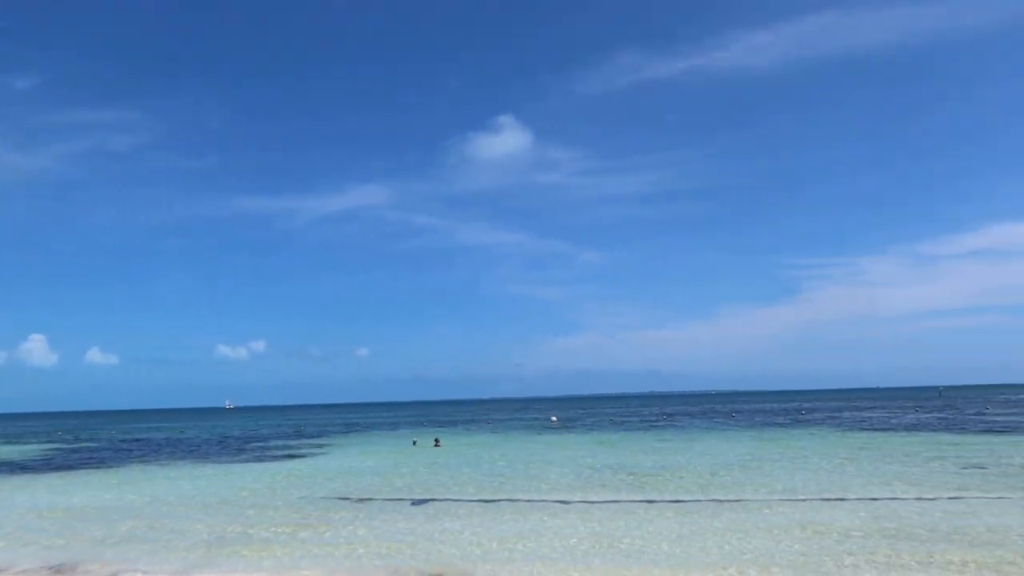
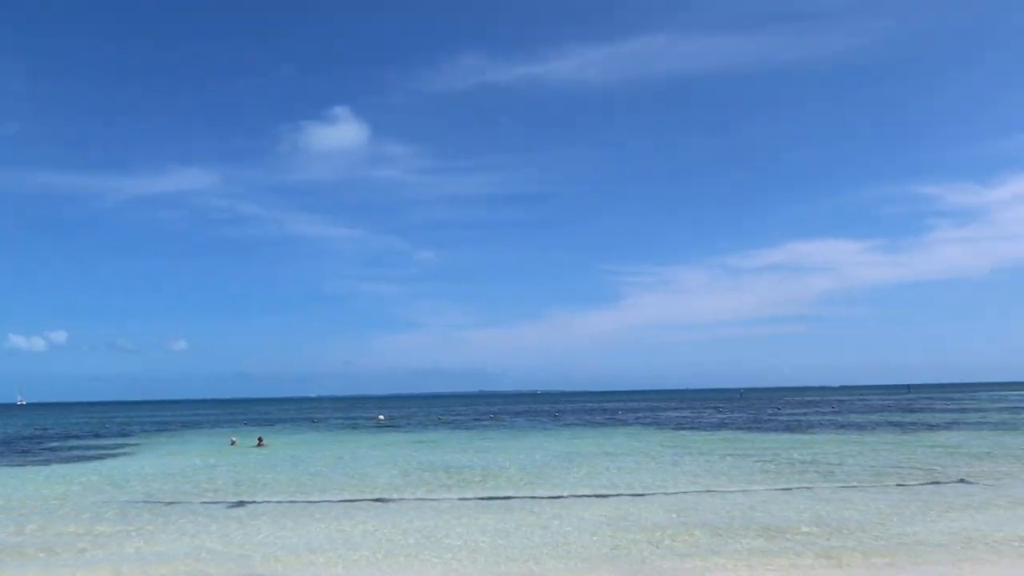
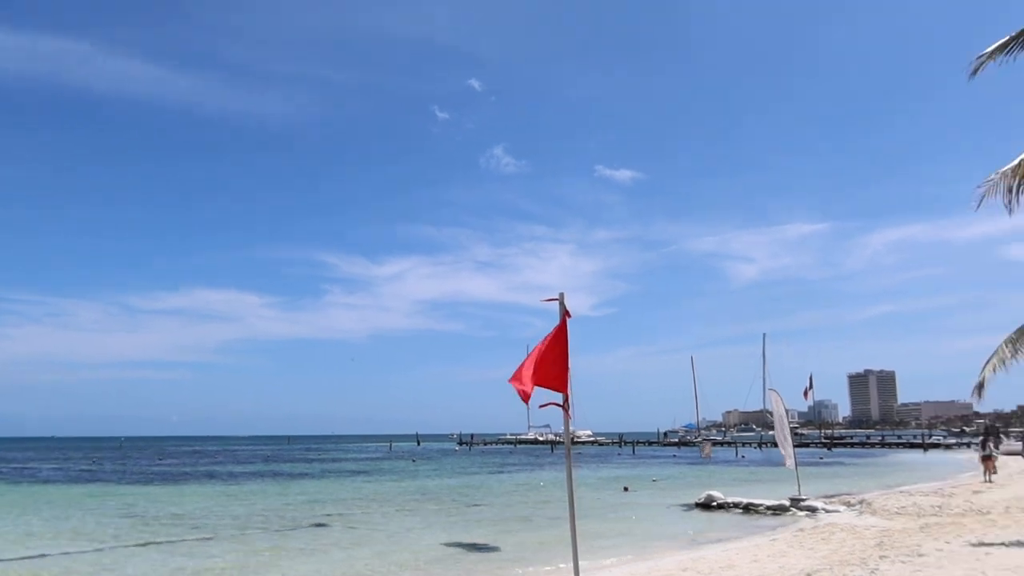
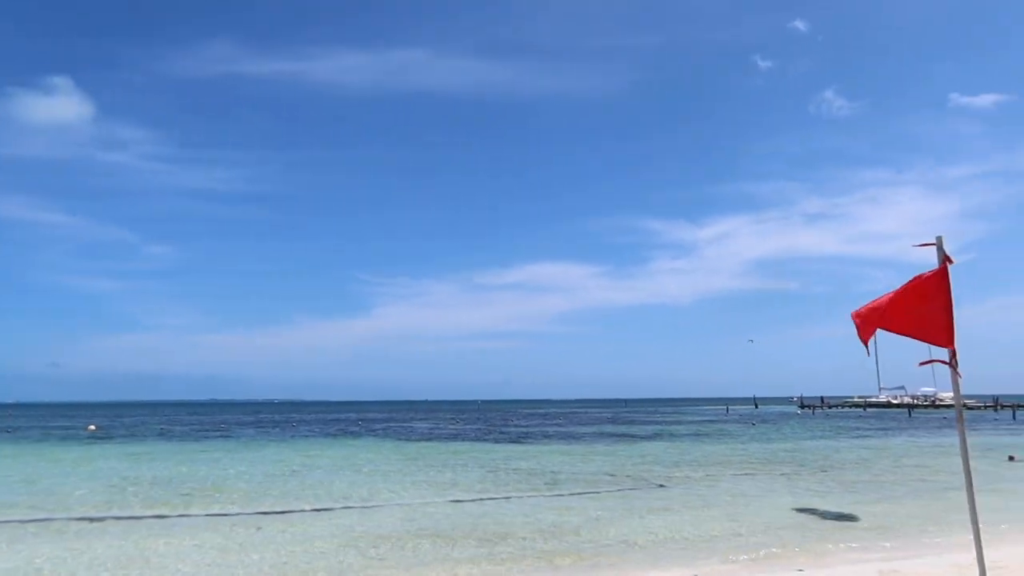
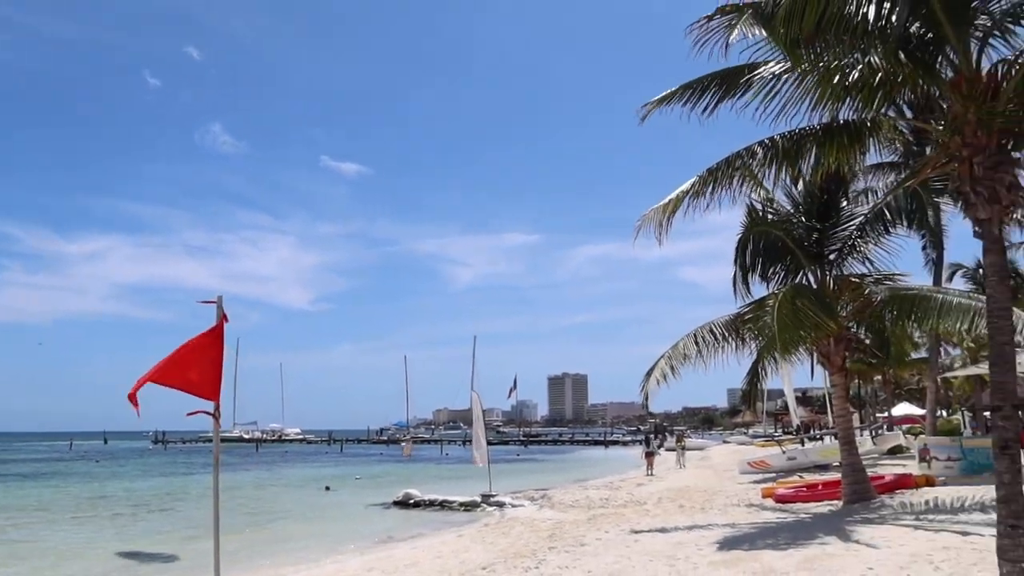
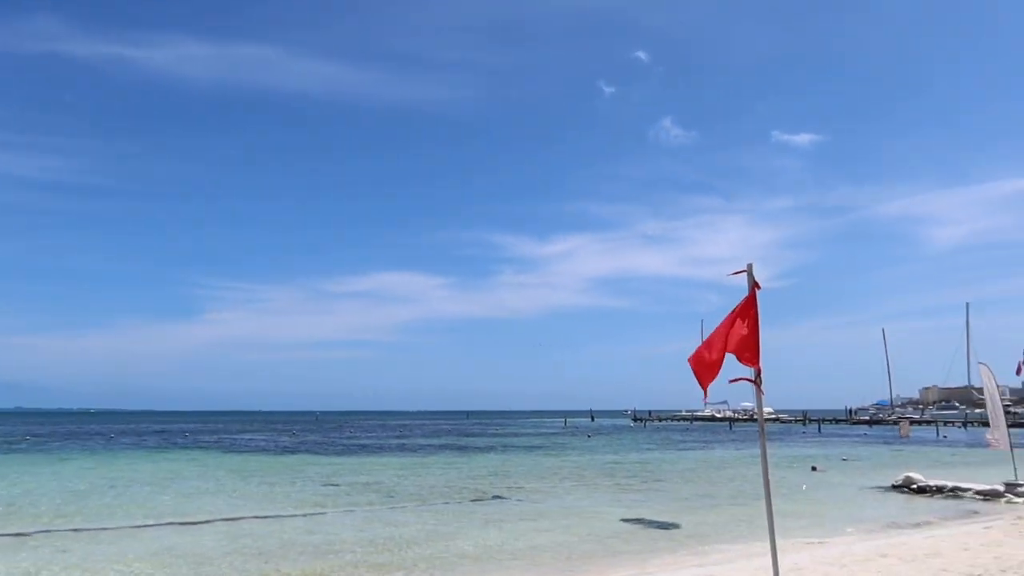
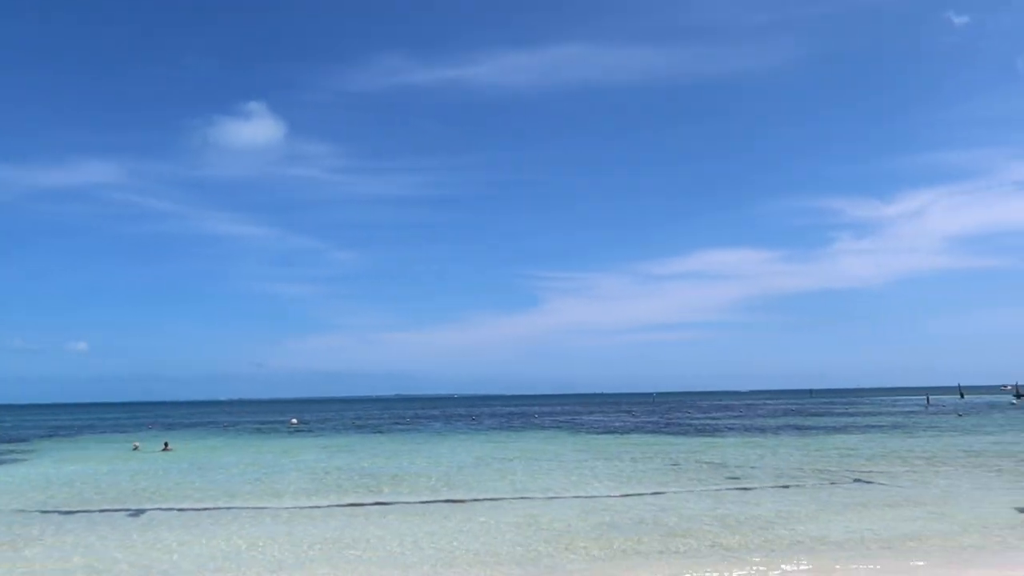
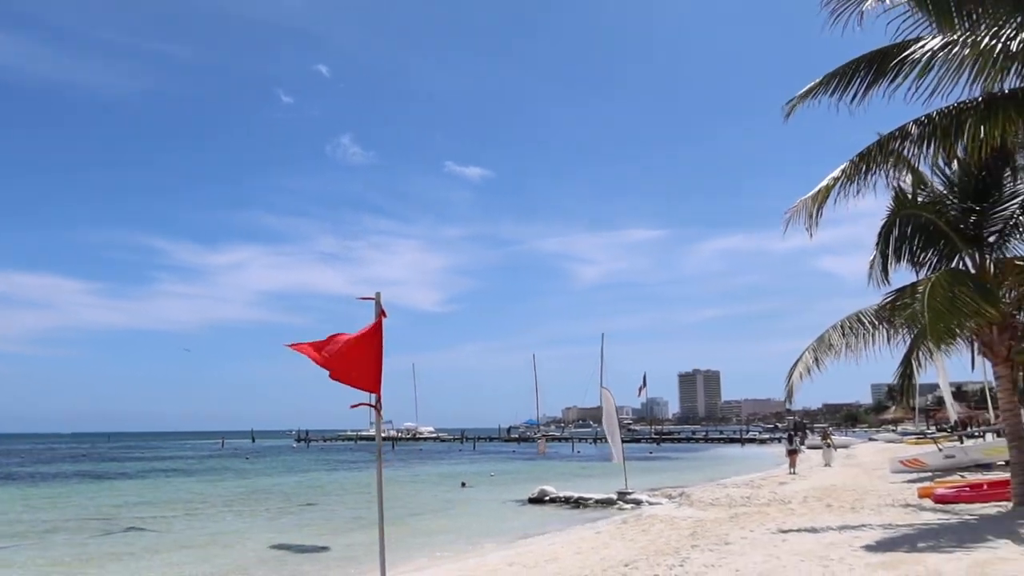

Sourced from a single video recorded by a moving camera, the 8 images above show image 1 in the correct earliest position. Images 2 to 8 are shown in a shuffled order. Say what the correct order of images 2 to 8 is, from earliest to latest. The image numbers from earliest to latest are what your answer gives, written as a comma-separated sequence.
2, 7, 4, 6, 3, 8, 5
